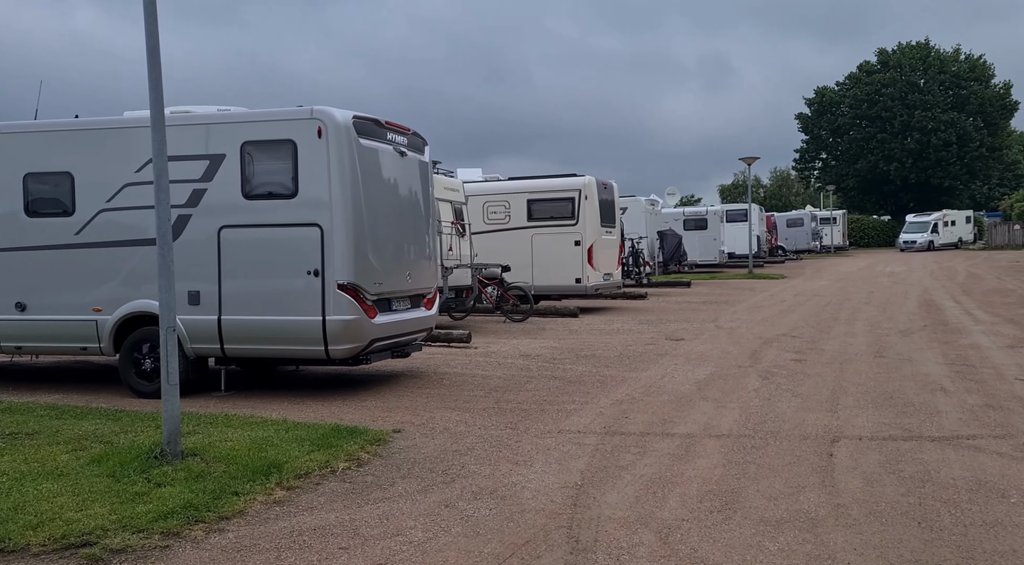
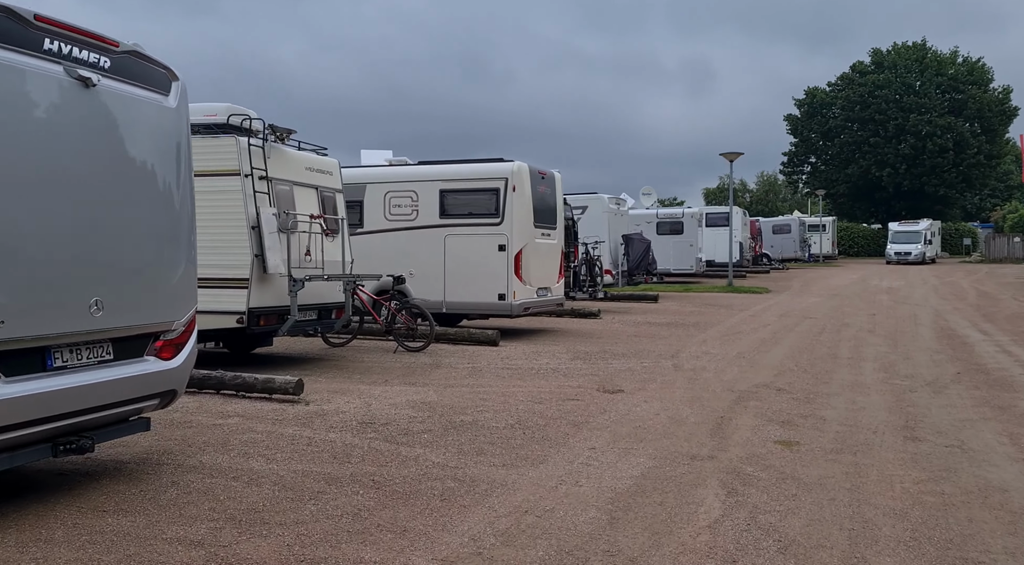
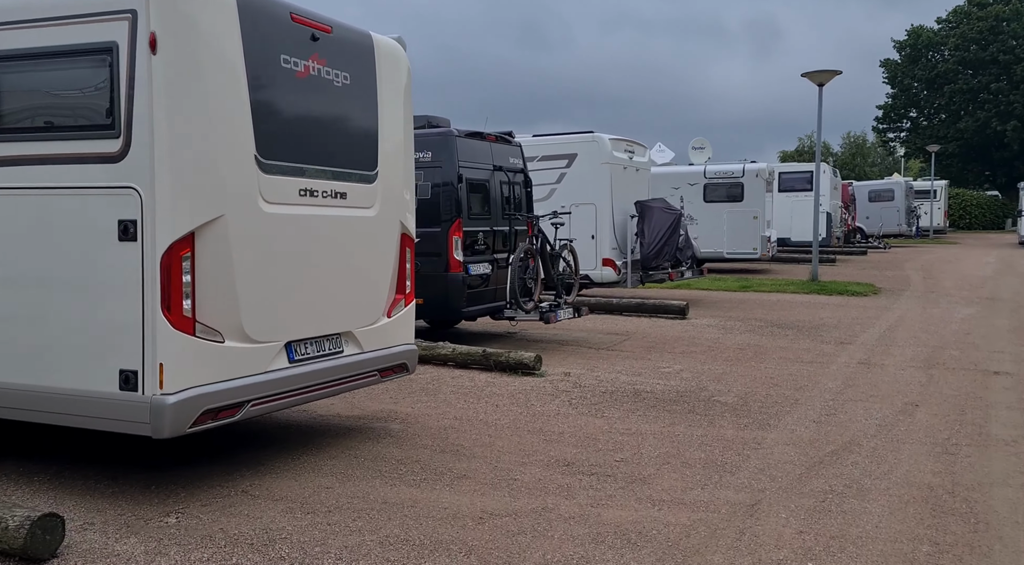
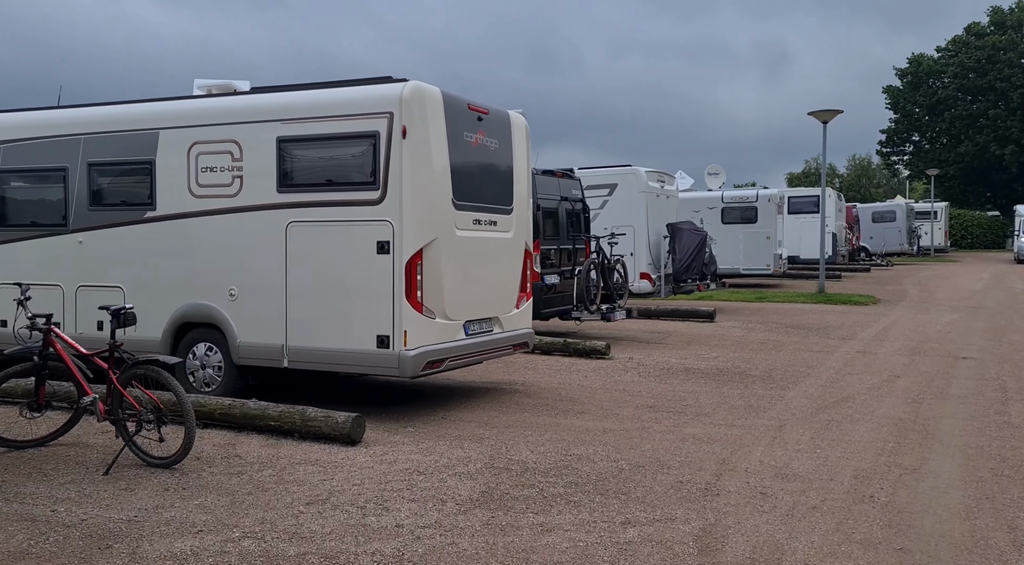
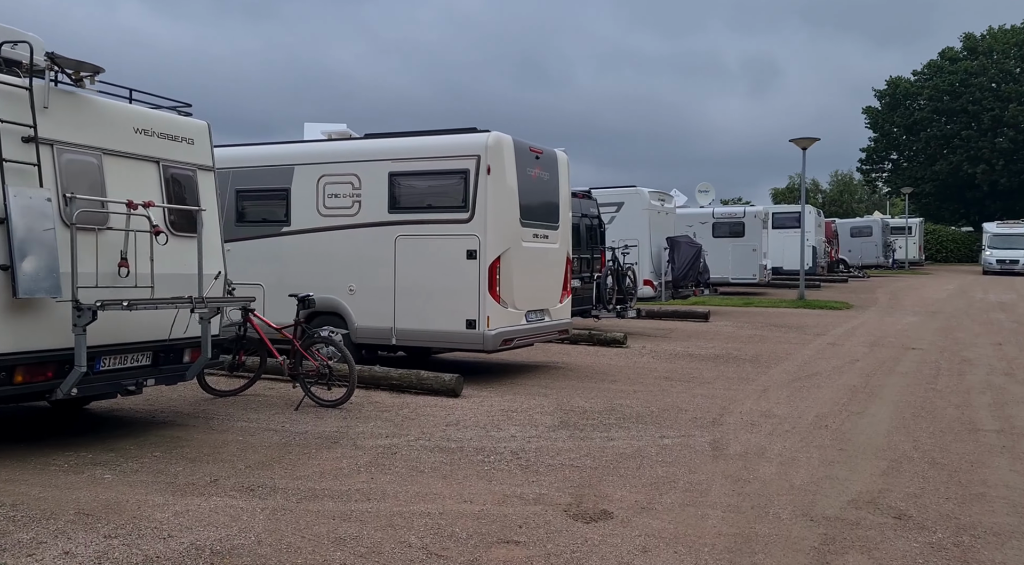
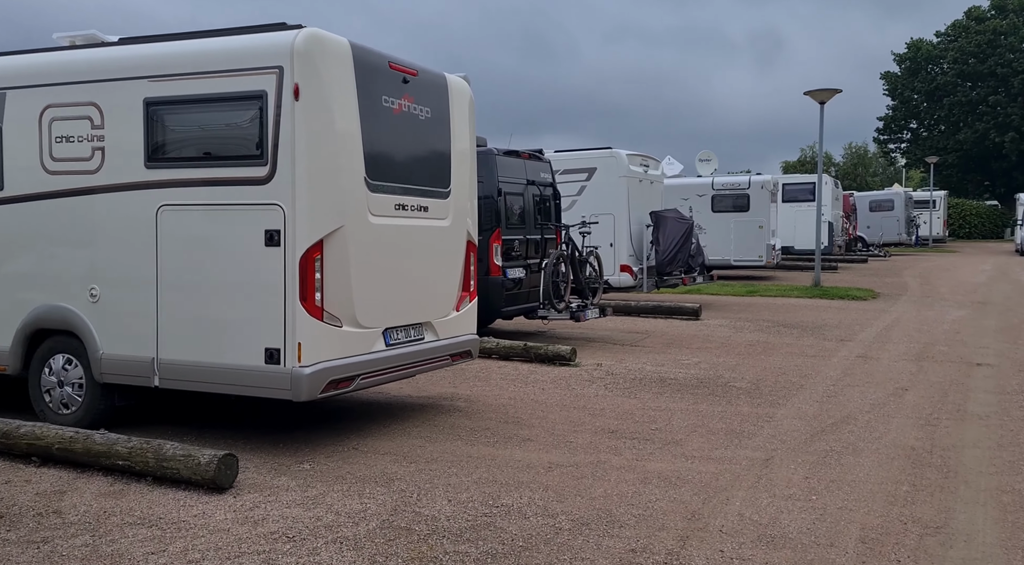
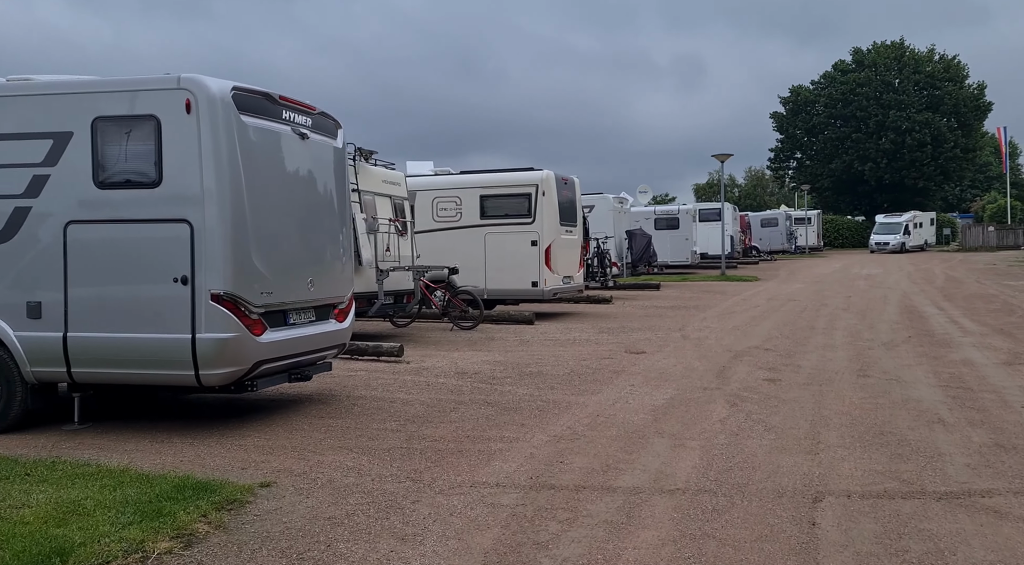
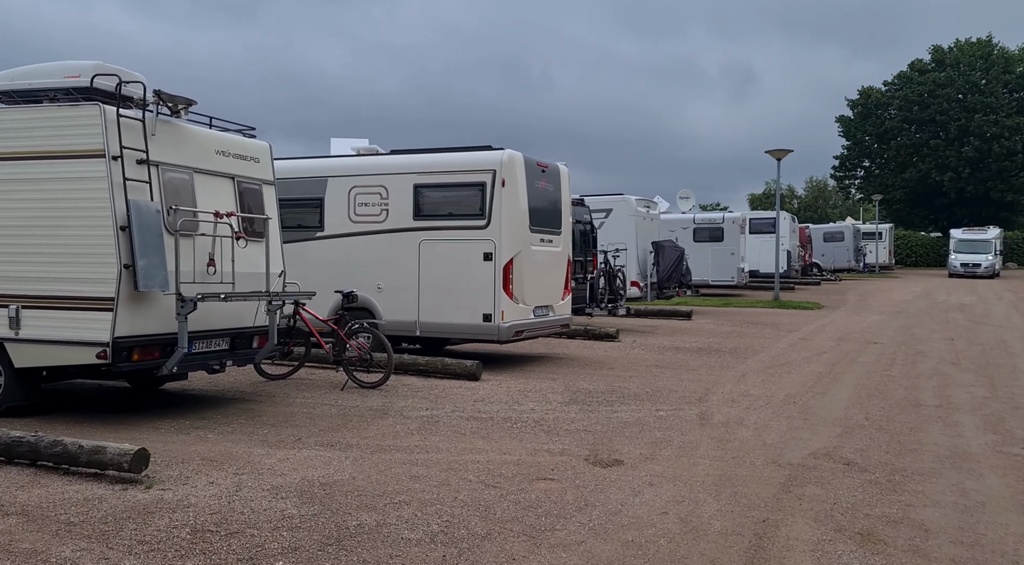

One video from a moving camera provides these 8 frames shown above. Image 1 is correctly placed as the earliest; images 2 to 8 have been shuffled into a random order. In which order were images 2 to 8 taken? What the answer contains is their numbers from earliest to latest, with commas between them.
7, 2, 8, 5, 4, 6, 3
